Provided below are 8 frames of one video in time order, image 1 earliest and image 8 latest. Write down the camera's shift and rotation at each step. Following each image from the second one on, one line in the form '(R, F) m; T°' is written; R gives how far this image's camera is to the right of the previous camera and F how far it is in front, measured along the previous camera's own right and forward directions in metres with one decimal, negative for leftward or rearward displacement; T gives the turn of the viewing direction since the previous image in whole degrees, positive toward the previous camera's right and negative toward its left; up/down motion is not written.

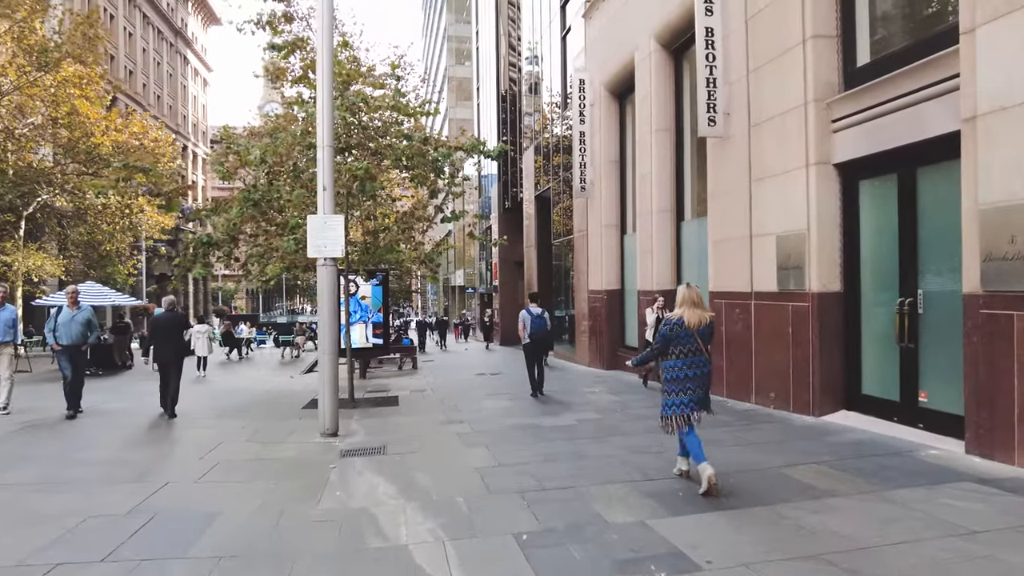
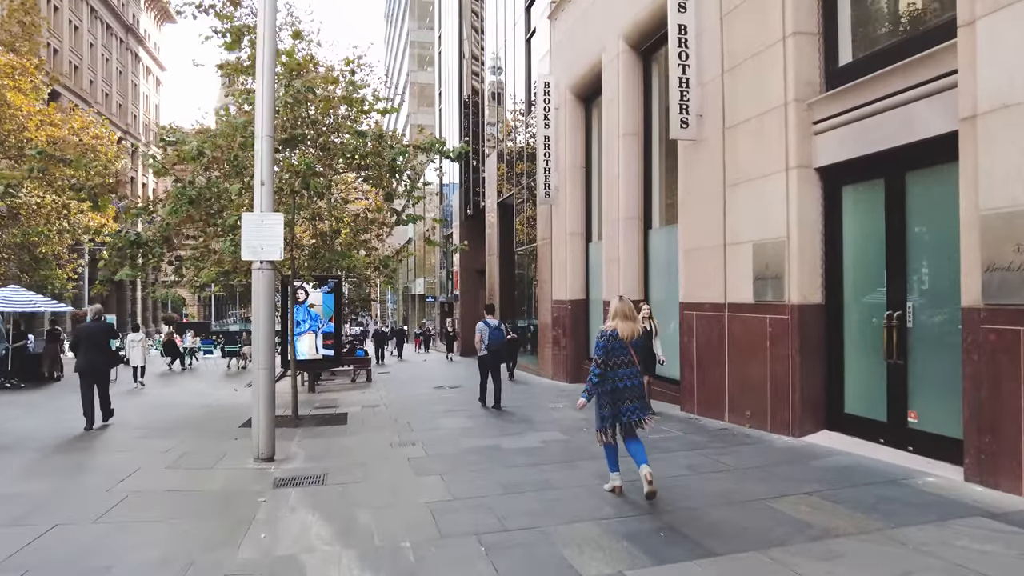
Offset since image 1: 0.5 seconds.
(0.0, +0.7) m; +3°
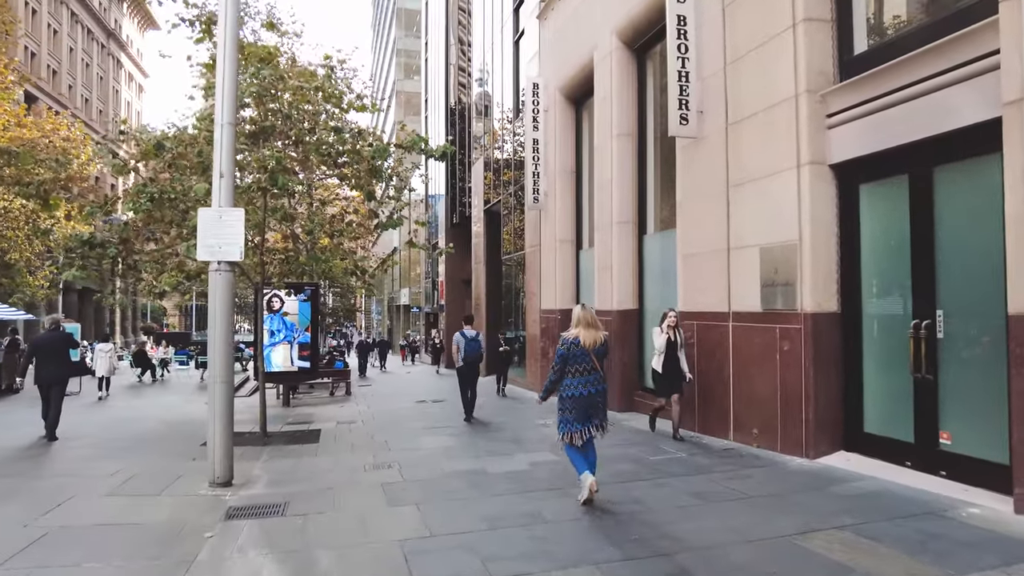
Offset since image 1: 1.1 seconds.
(0.0, +0.7) m; +1°
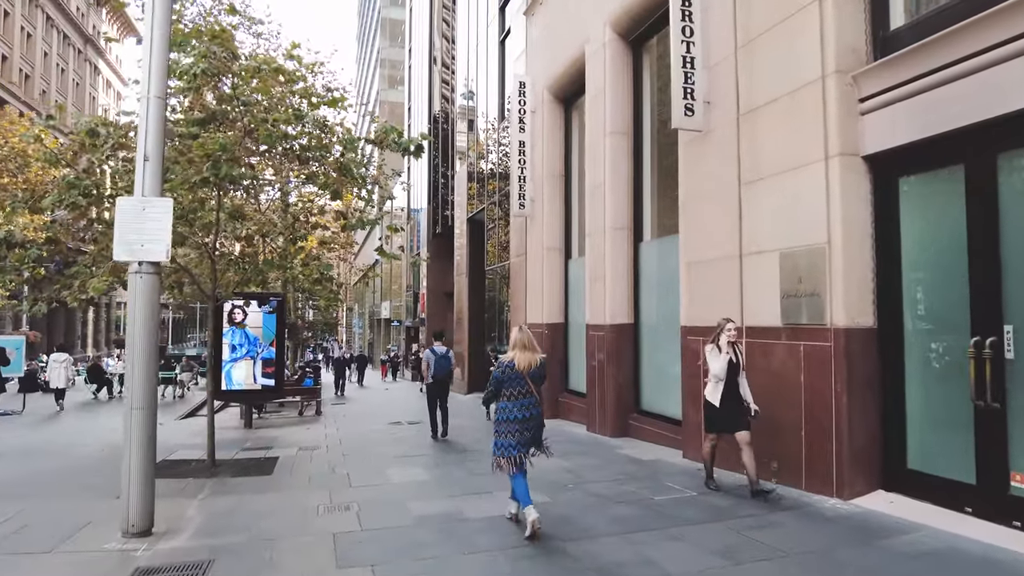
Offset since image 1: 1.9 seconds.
(0.0, +1.1) m; +1°
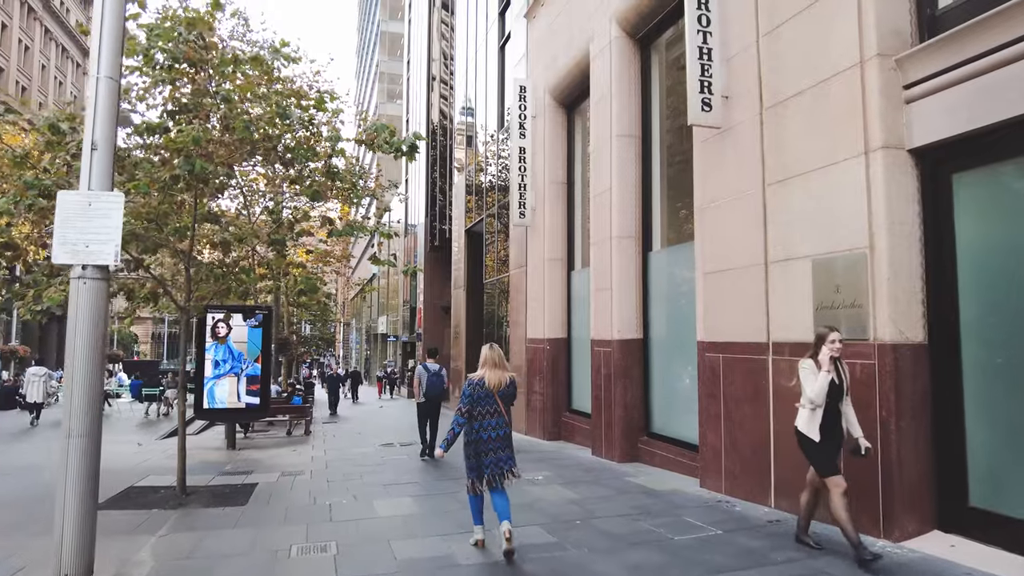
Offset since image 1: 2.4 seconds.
(0.0, +0.7) m; 0°
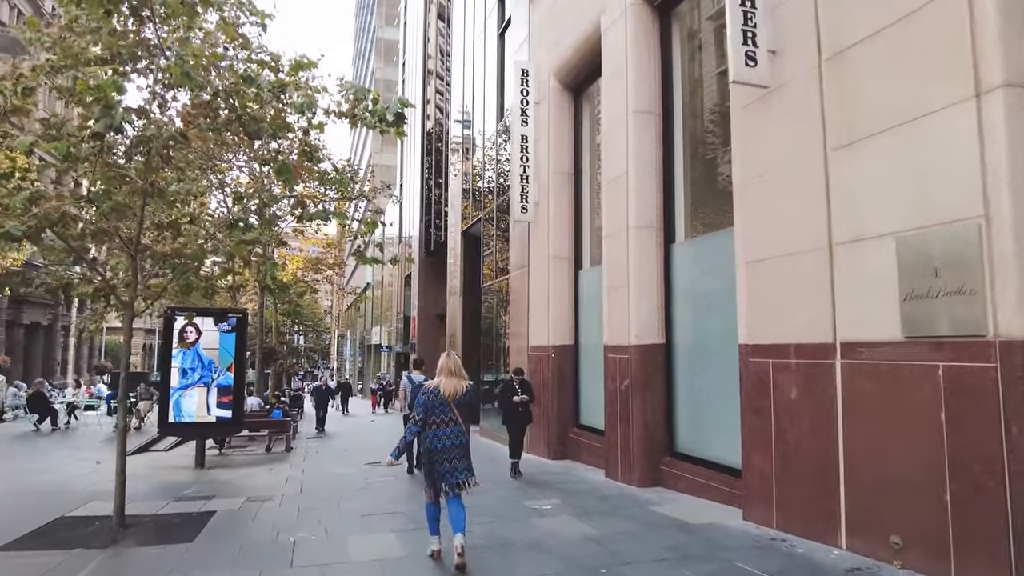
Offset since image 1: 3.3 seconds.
(-0.1, +1.3) m; 0°
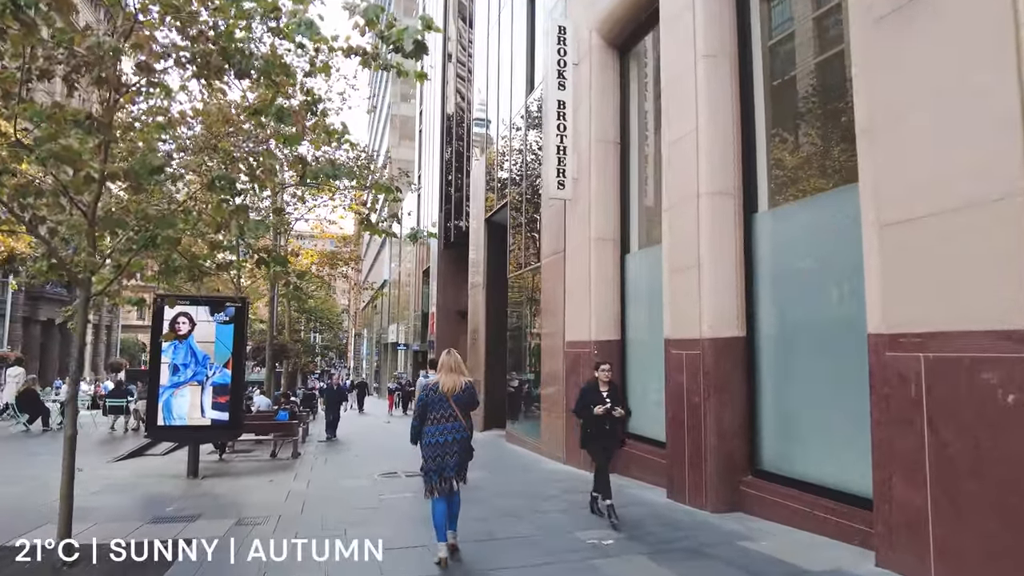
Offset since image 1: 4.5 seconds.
(-0.3, +1.6) m; -1°
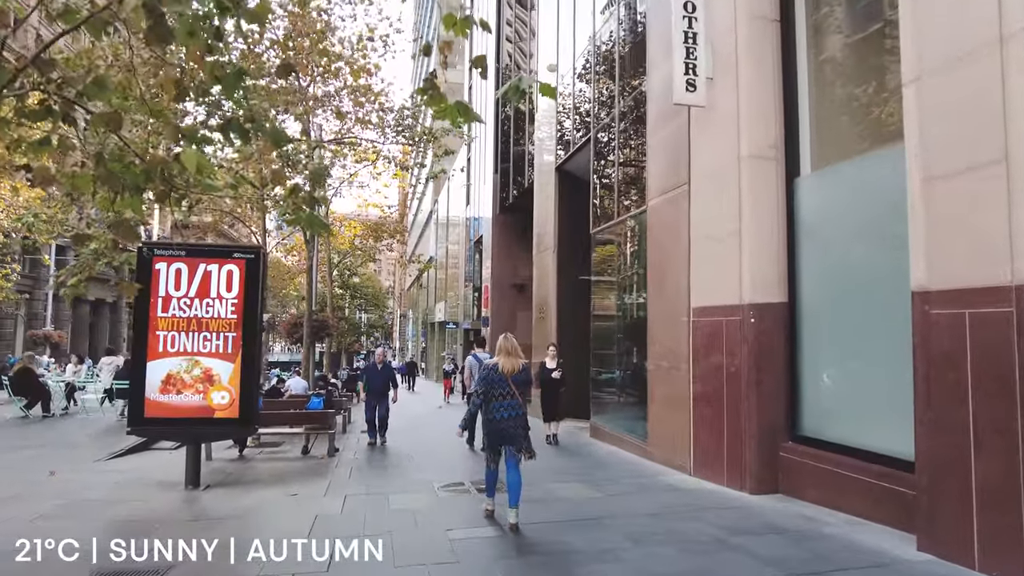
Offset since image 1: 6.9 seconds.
(-0.8, +3.0) m; -4°
